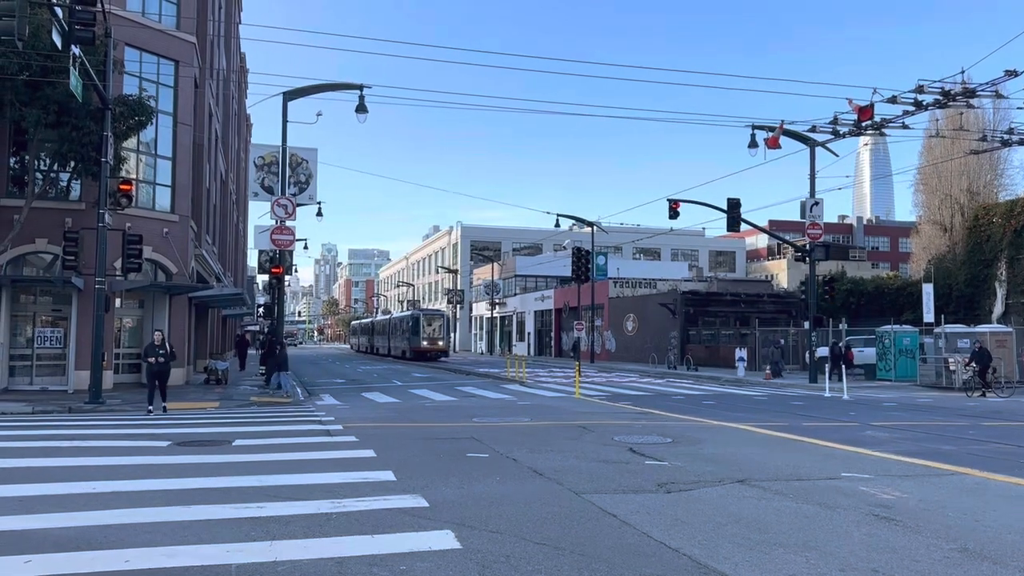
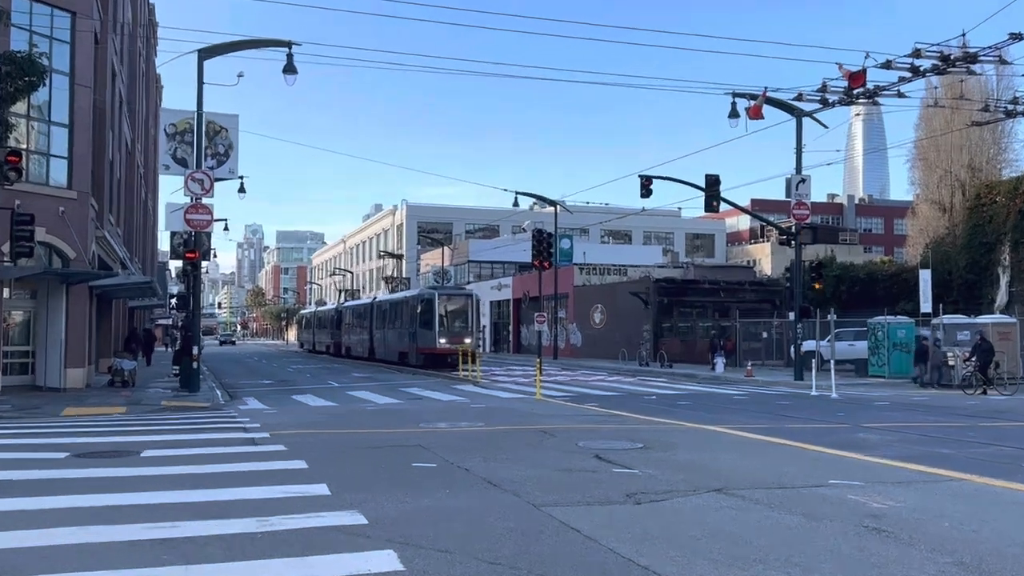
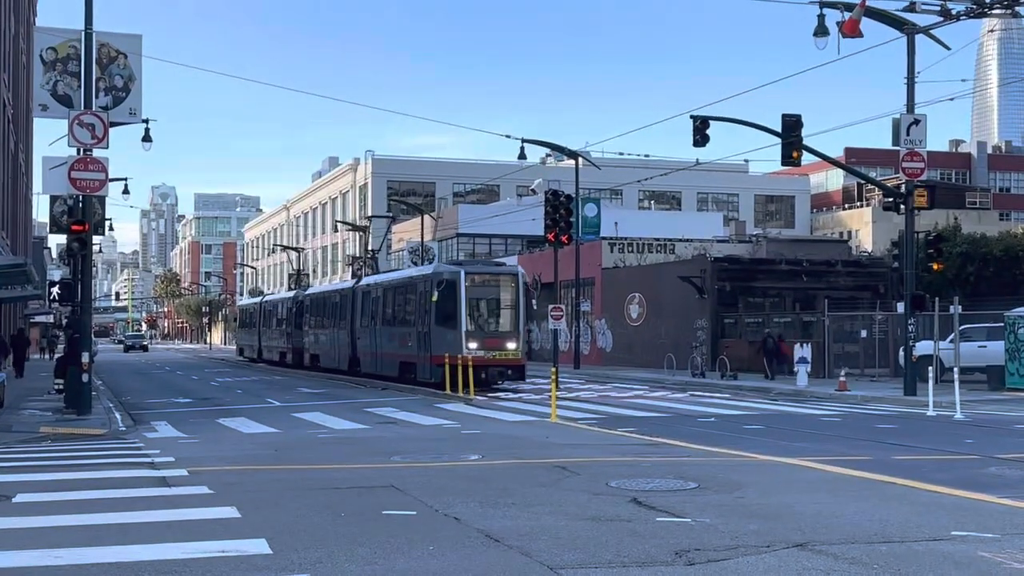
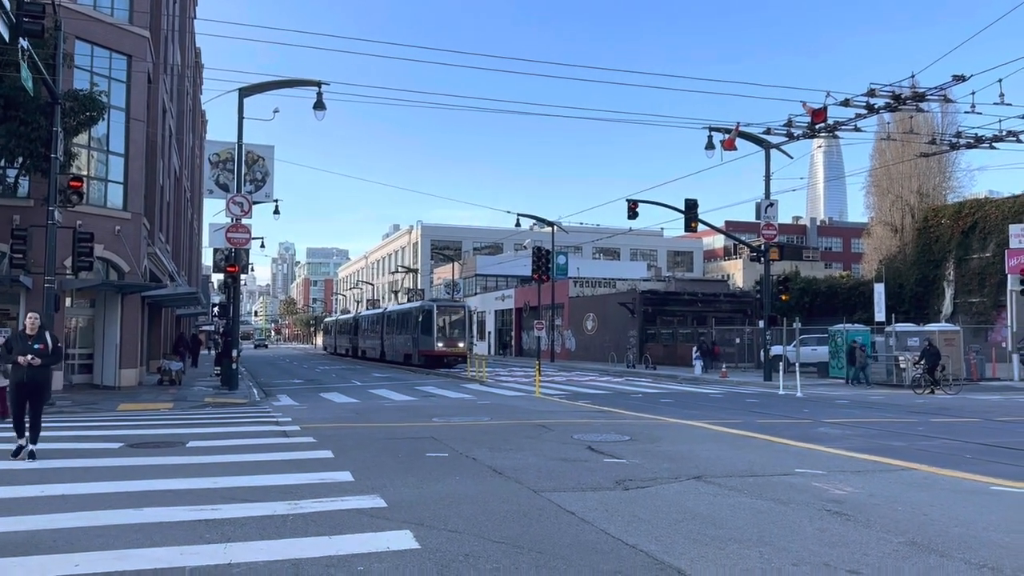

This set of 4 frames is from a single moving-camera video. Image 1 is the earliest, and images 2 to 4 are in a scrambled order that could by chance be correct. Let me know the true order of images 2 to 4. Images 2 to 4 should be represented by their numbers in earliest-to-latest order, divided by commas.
4, 2, 3
